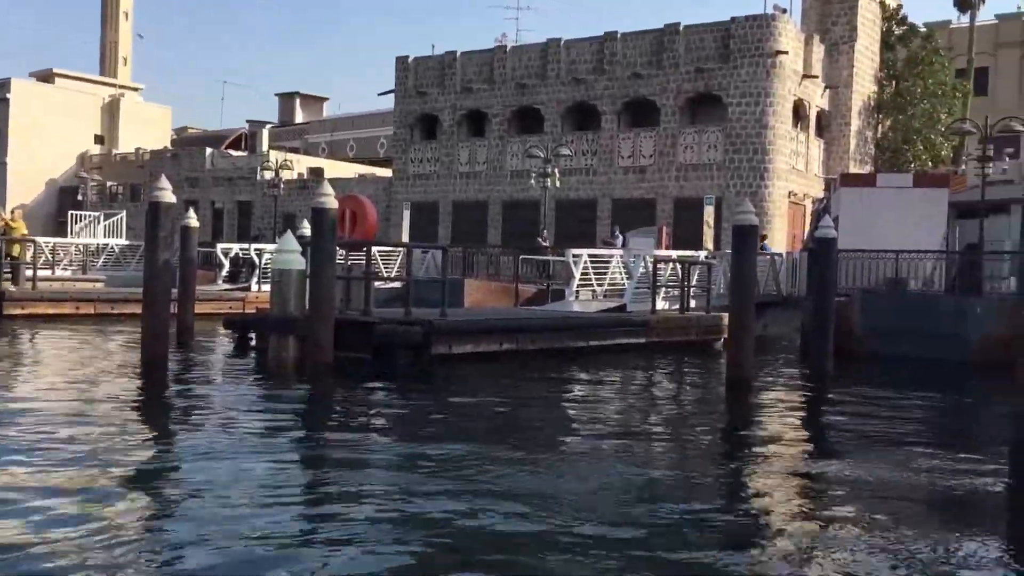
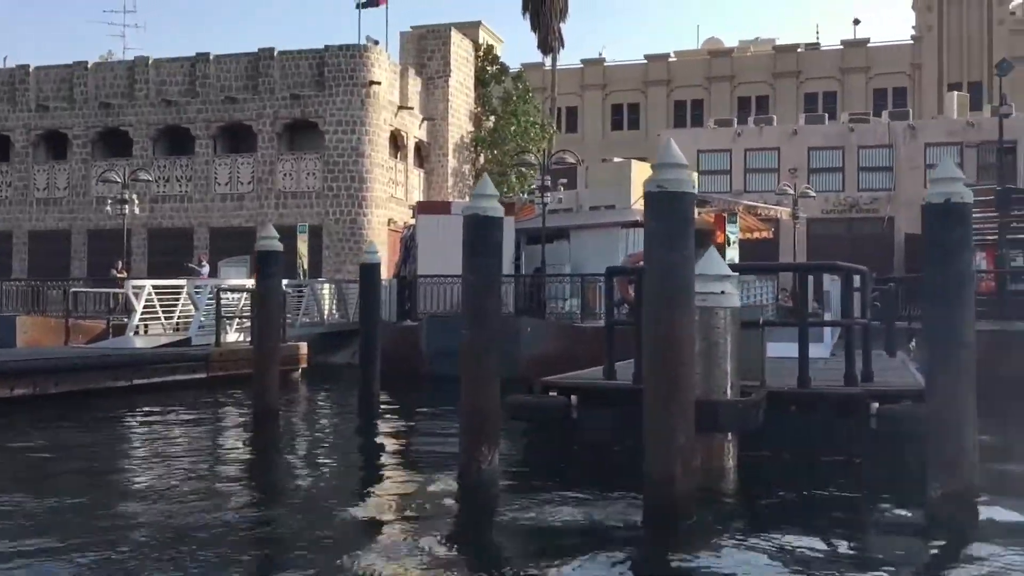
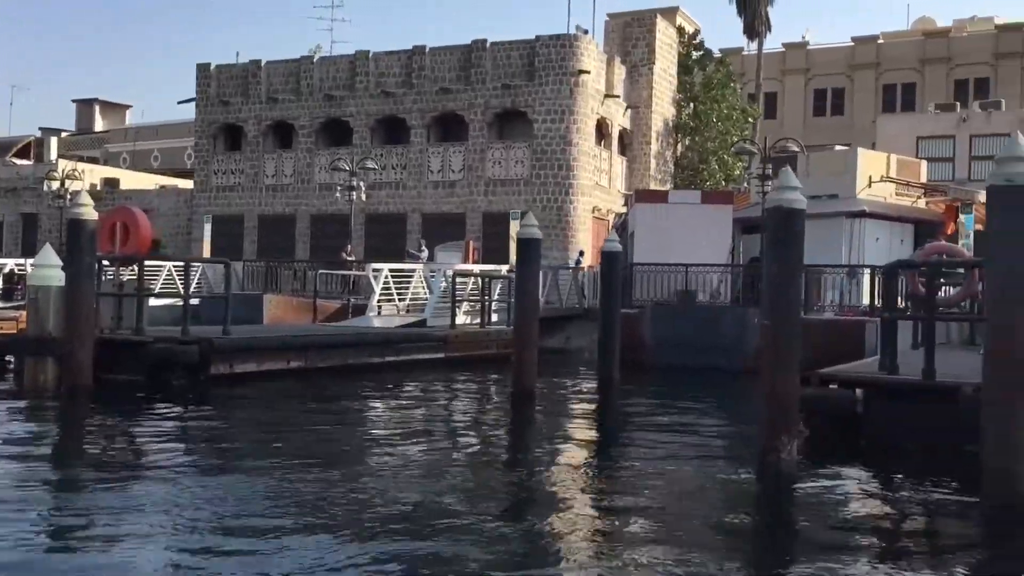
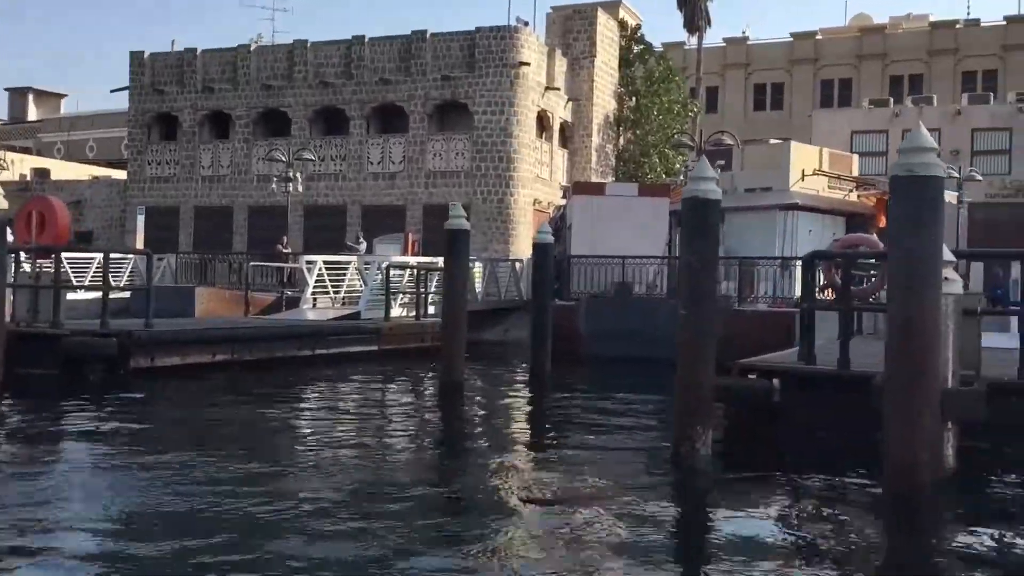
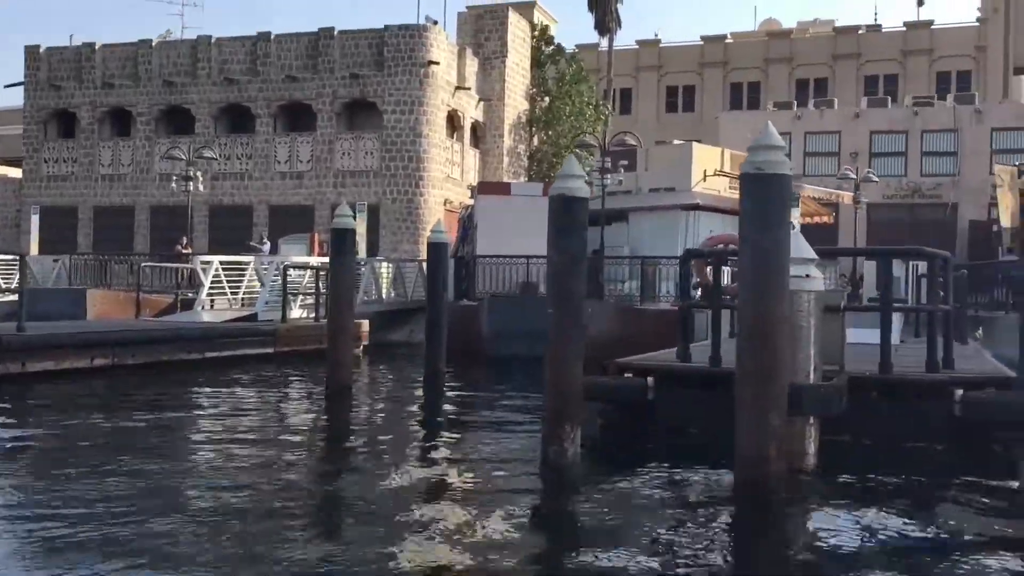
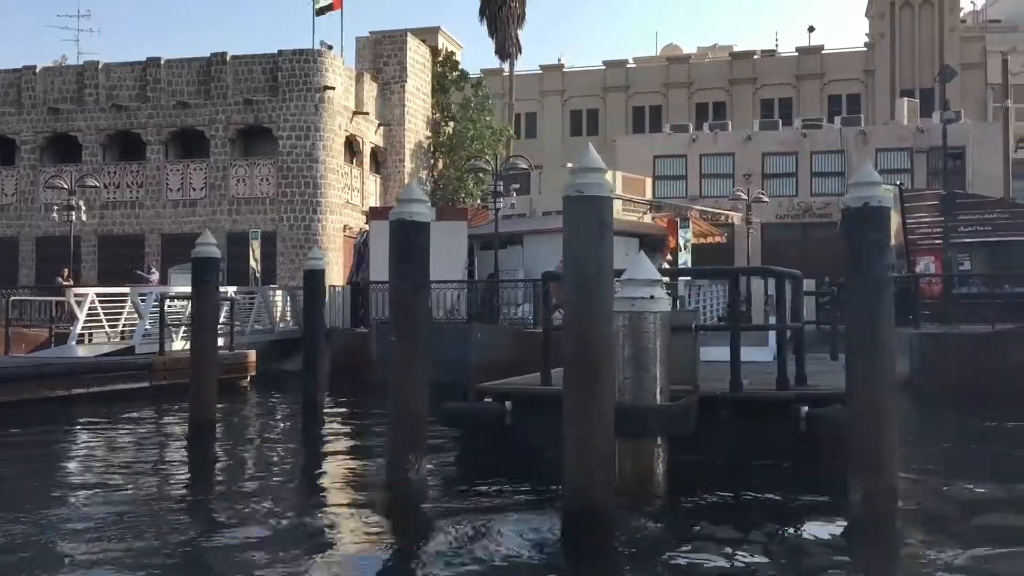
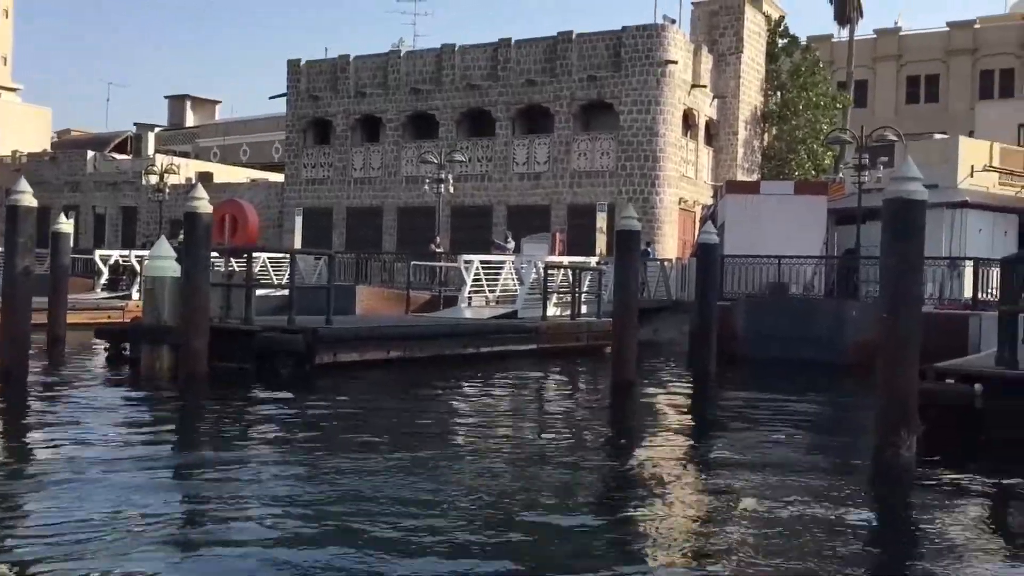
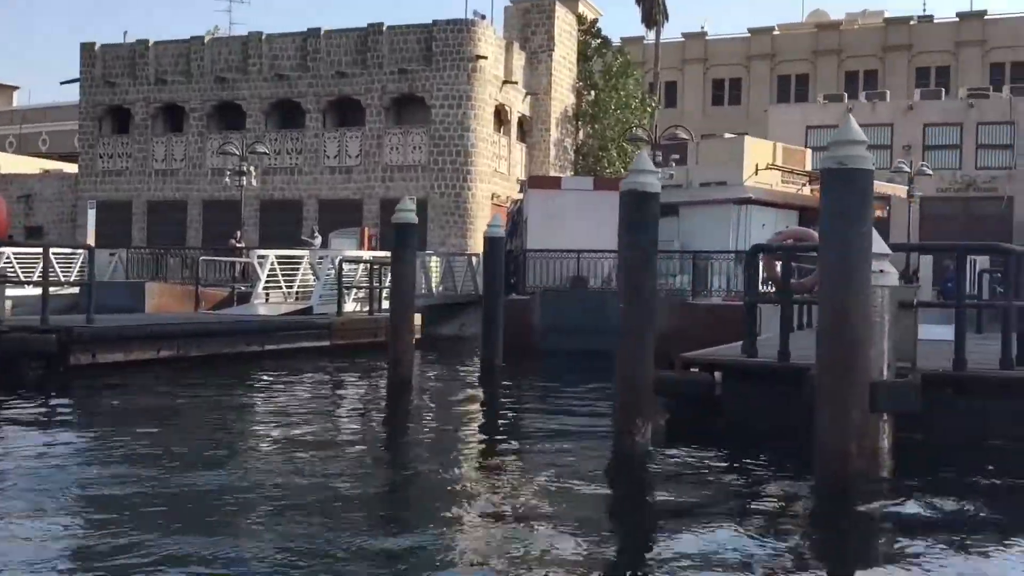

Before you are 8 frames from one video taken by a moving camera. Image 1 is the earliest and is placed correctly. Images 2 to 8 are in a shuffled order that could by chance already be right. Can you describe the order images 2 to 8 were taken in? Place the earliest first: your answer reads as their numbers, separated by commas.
7, 3, 4, 8, 5, 2, 6
